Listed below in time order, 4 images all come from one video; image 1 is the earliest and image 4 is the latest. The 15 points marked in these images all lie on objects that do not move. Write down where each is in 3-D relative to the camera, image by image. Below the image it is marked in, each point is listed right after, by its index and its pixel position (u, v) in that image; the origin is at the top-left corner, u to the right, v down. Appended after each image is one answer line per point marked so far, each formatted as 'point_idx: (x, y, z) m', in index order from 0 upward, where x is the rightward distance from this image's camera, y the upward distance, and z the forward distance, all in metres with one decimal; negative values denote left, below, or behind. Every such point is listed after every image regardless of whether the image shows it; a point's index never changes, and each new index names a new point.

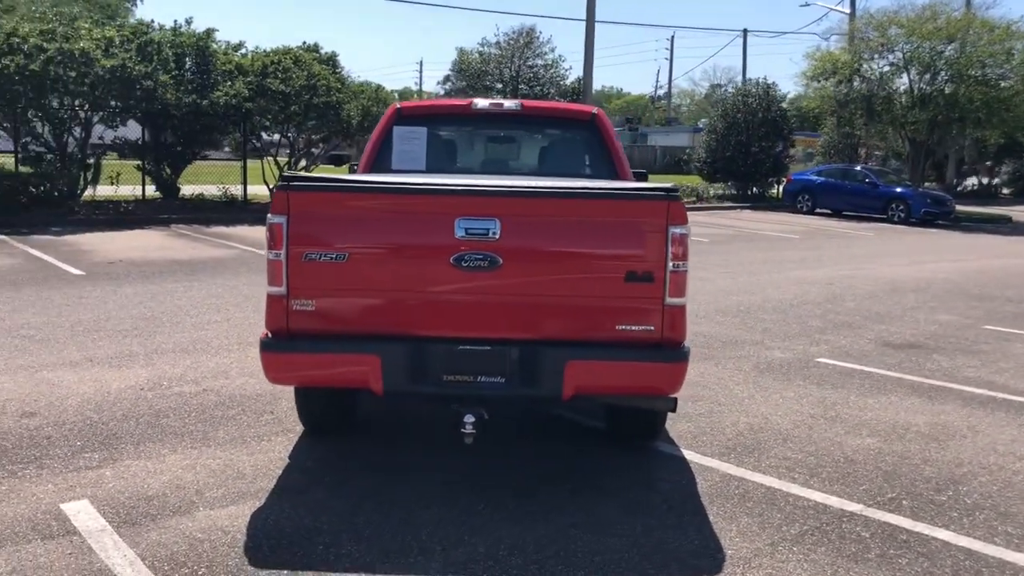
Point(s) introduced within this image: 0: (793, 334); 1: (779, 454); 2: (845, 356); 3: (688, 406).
0: (+2.6, -0.4, +9.0) m
1: (+1.5, -0.9, +5.3) m
2: (+2.8, -0.6, +8.0) m
3: (+1.2, -0.8, +6.3) m
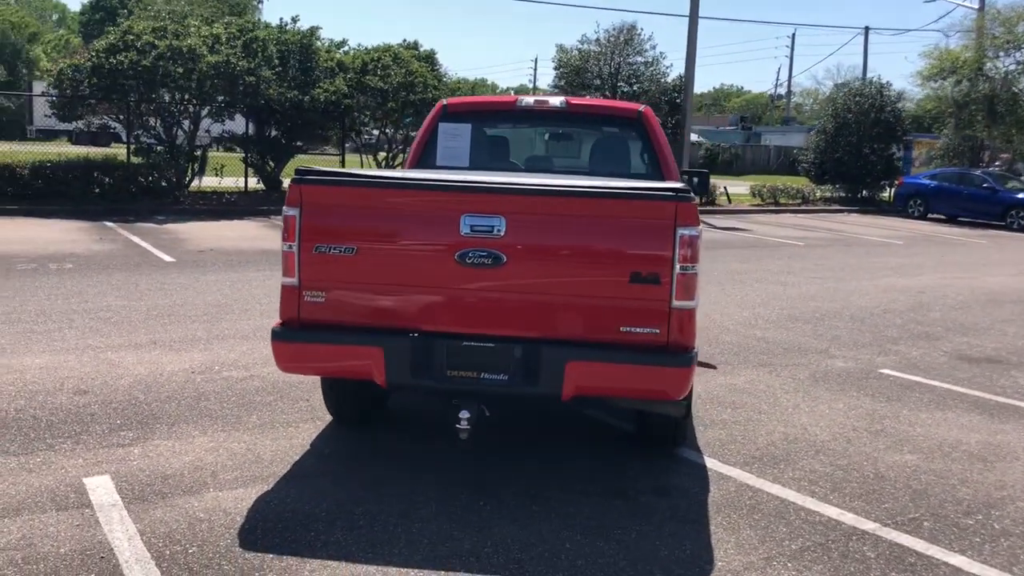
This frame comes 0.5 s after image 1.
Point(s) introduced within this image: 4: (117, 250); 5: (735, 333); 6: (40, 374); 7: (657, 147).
0: (+3.1, -0.5, +8.6) m
1: (+1.6, -0.9, +5.1) m
2: (+3.2, -0.6, +7.7) m
3: (+1.4, -0.8, +6.2) m
4: (-5.3, +0.5, +12.9) m
5: (+2.1, -0.4, +8.9) m
6: (-3.1, -0.6, +6.4) m
7: (+1.0, +0.9, +6.3) m
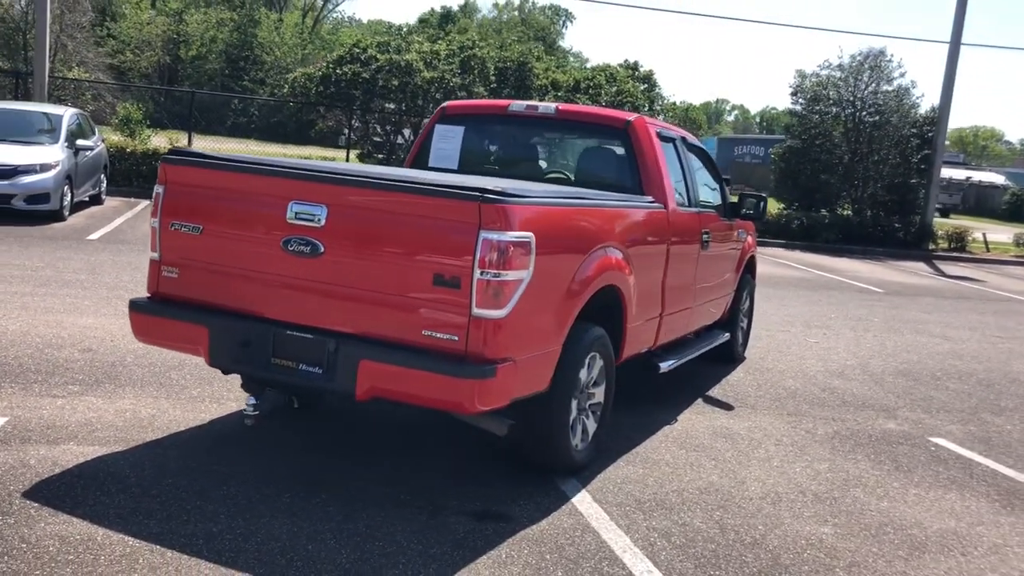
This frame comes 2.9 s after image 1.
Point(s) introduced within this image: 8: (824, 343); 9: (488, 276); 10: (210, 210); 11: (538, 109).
0: (+3.4, -0.9, +7.4) m
1: (+0.8, -1.1, +4.5) m
2: (+3.2, -1.0, +6.5) m
3: (+1.0, -1.0, +5.6) m
4: (-3.3, +0.7, +14.0) m
5: (+2.4, -0.8, +8.0) m
6: (-3.2, -0.3, +7.1) m
7: (+0.8, +0.8, +5.9) m
8: (+3.2, -0.6, +9.9) m
9: (-0.1, 0.0, +3.9) m
10: (-1.4, +0.4, +4.5) m
11: (+0.2, +1.2, +6.2) m
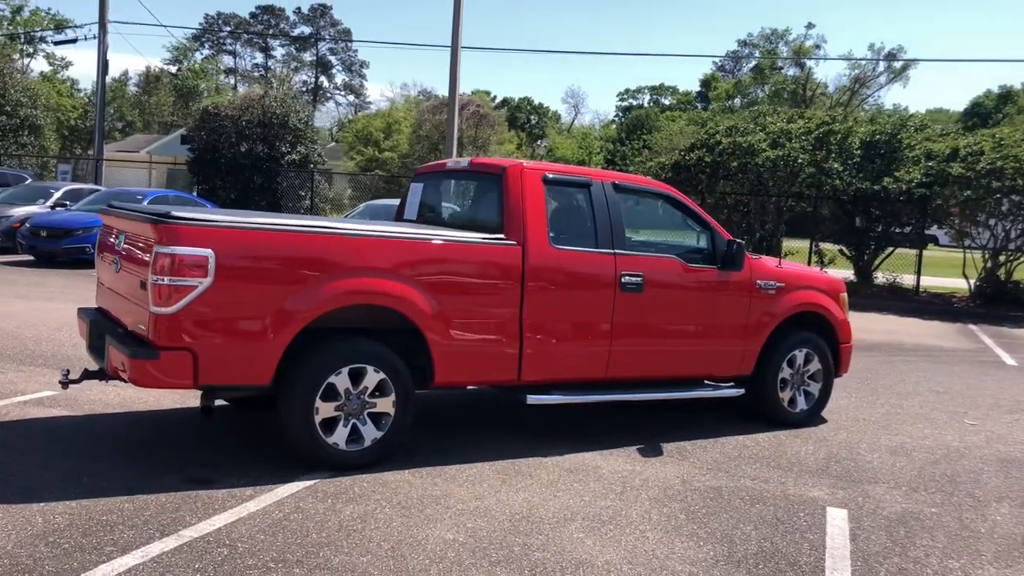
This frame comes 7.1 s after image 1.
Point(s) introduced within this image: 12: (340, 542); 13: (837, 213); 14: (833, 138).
0: (+2.9, -1.3, +6.0) m
1: (-0.9, -1.1, +5.0) m
2: (+2.2, -1.3, +5.4) m
3: (-0.2, -1.1, +5.8) m
4: (+1.0, -0.4, +15.3) m
5: (+2.4, -1.2, +7.0) m
6: (-2.8, -0.7, +9.5) m
7: (0.0, +0.6, +6.4) m
8: (+4.1, -1.2, +8.2) m
9: (-1.9, 0.0, +5.1) m
10: (-2.7, +0.3, +6.3) m
11: (-0.4, +0.9, +6.9) m
12: (-0.8, -1.2, +4.5) m
13: (+6.3, +1.6, +19.7) m
14: (+6.4, +3.0, +19.2) m
